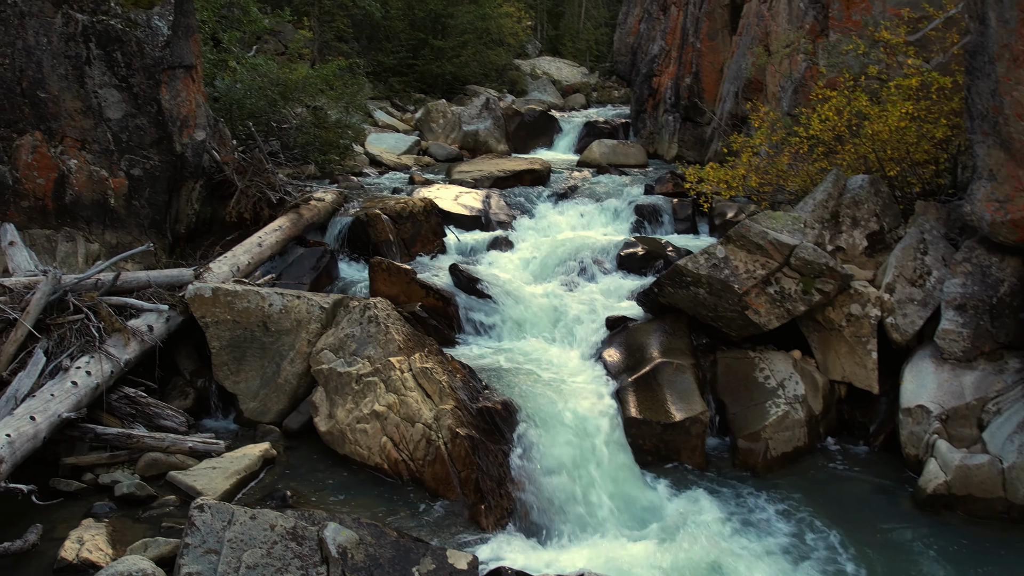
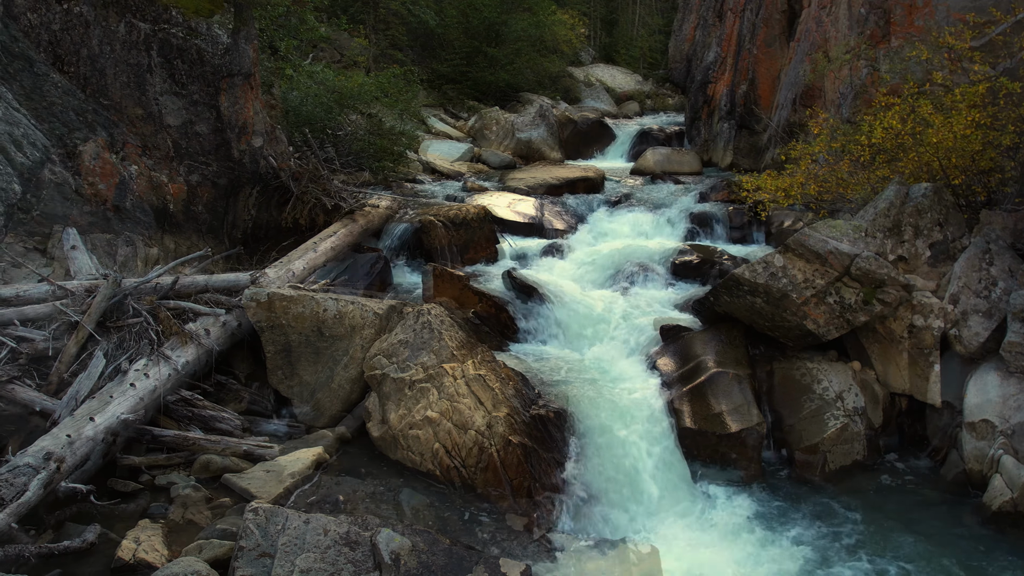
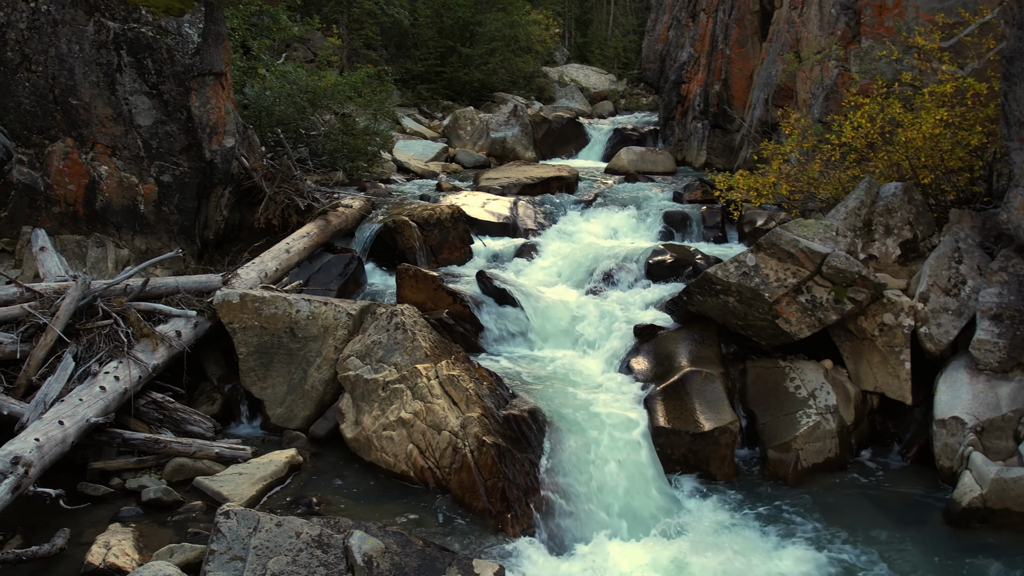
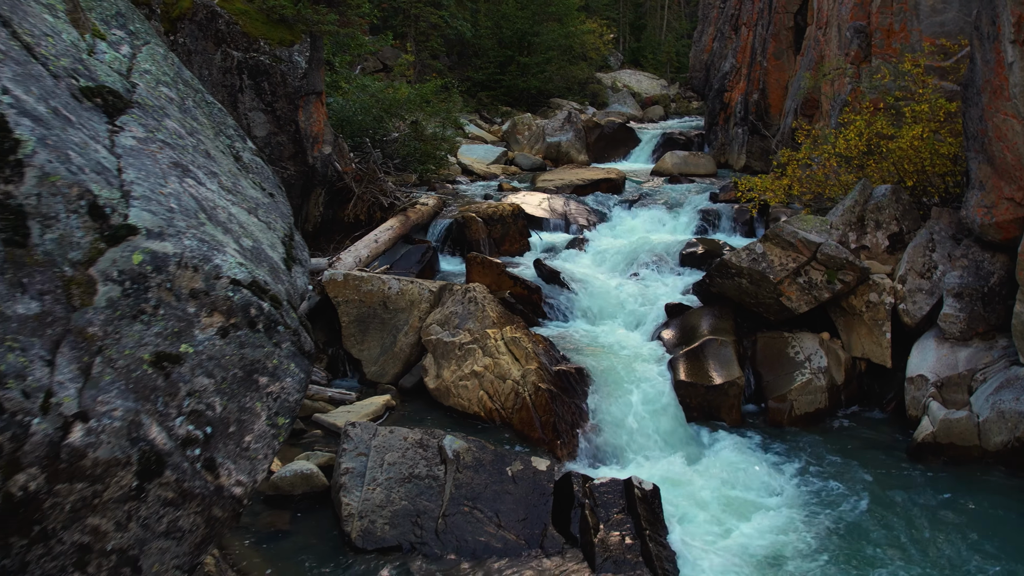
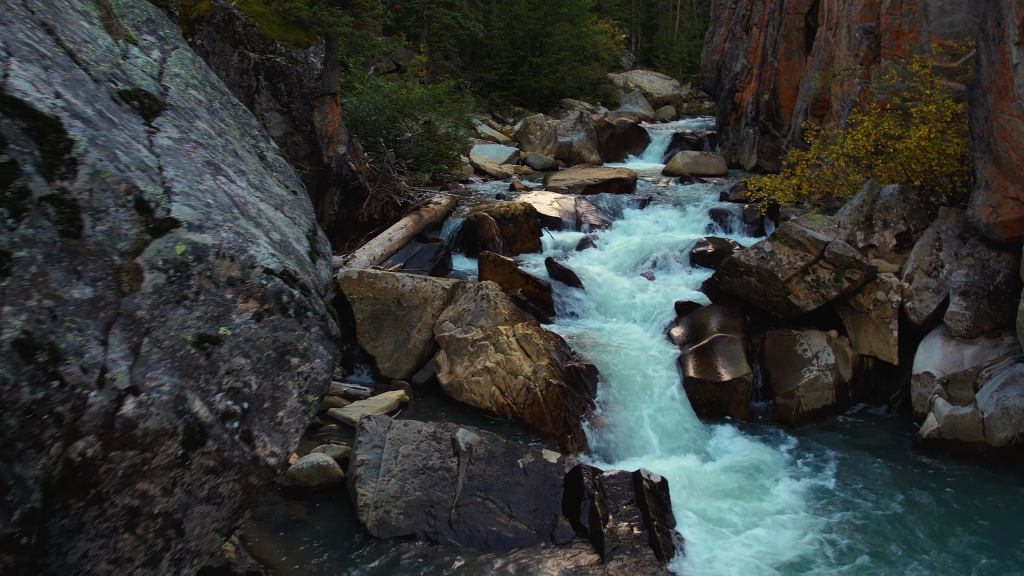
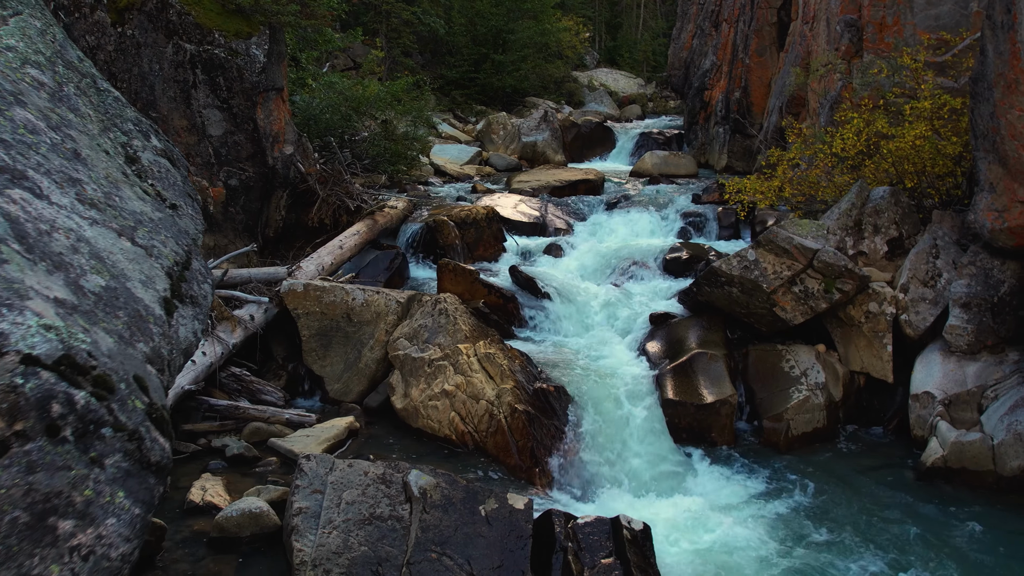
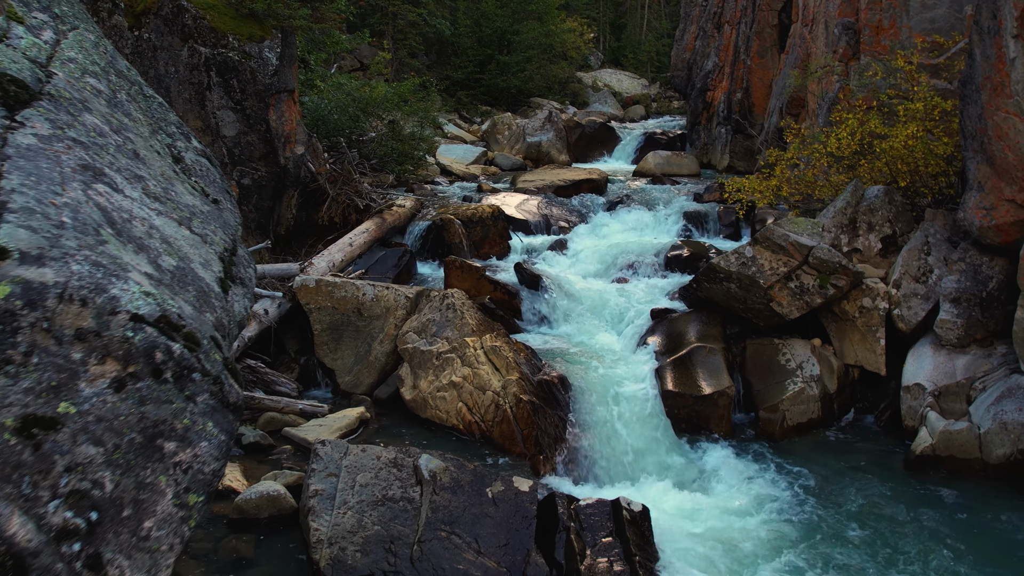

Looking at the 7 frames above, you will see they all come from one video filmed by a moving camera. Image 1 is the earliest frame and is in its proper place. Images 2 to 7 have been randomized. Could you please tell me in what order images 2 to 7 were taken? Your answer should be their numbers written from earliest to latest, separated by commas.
3, 2, 6, 7, 4, 5
